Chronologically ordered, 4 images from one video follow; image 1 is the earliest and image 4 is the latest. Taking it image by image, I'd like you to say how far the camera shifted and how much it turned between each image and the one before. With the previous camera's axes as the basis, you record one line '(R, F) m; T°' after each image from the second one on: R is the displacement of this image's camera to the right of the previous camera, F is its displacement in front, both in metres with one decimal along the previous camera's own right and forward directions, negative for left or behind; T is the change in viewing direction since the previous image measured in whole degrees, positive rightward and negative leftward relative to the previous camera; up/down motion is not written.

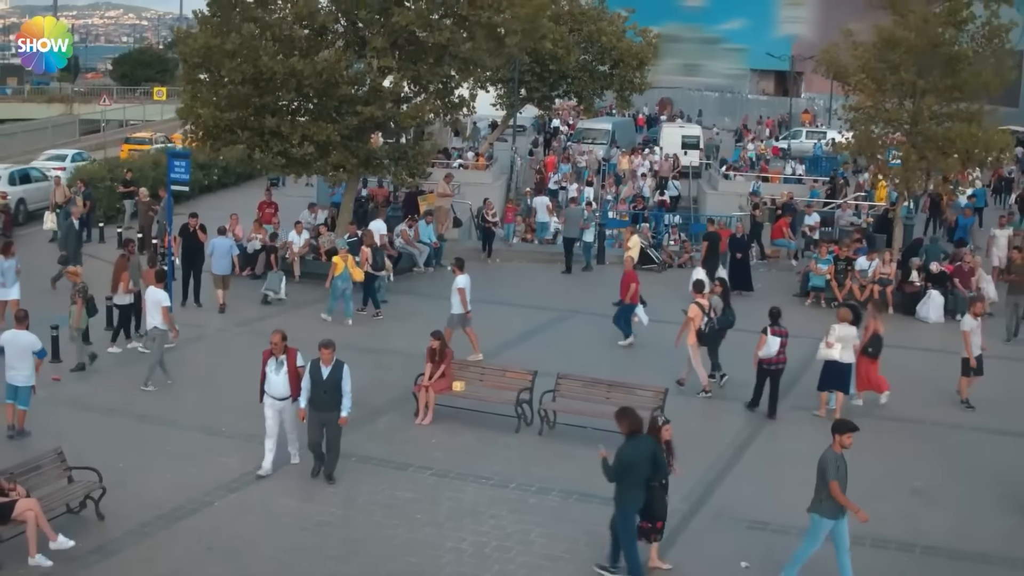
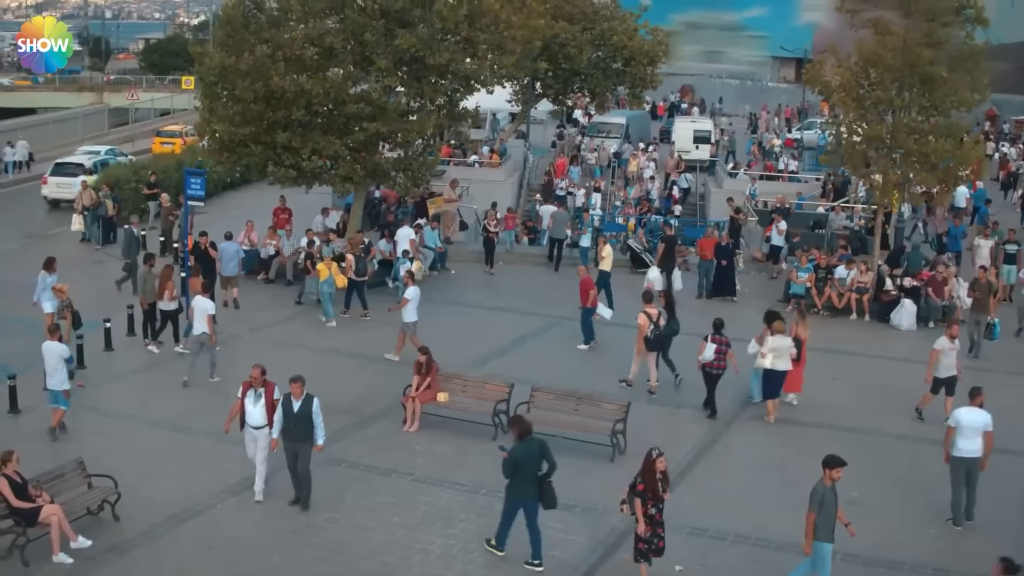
(+0.6, -1.1) m; -2°
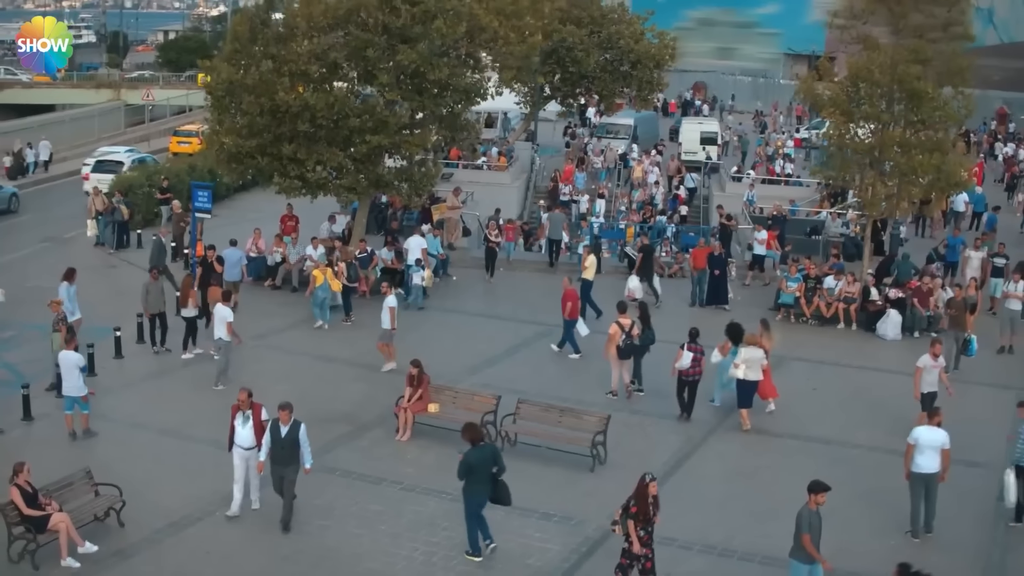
(+0.4, -0.6) m; -1°
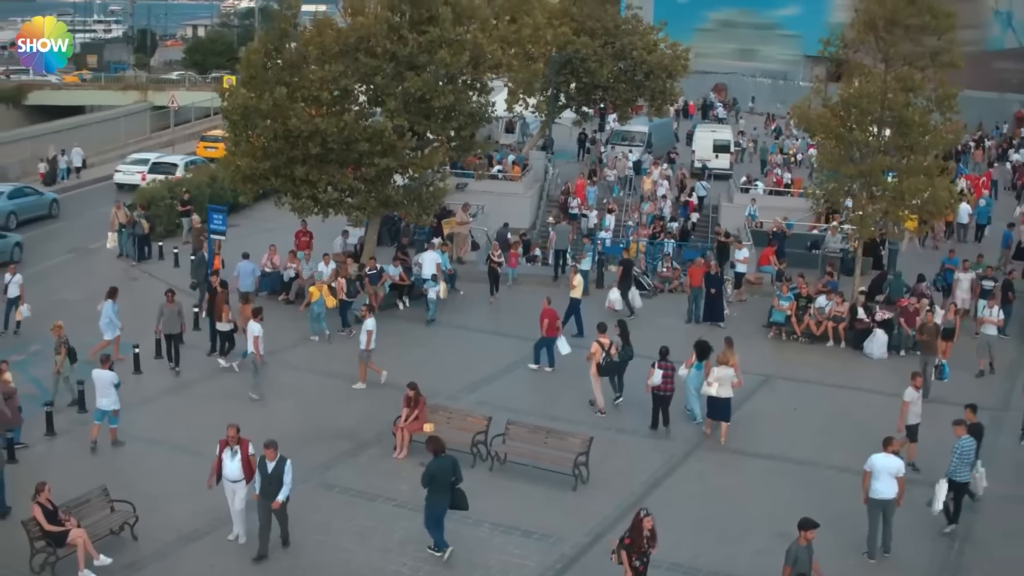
(+0.5, -0.9) m; -1°
